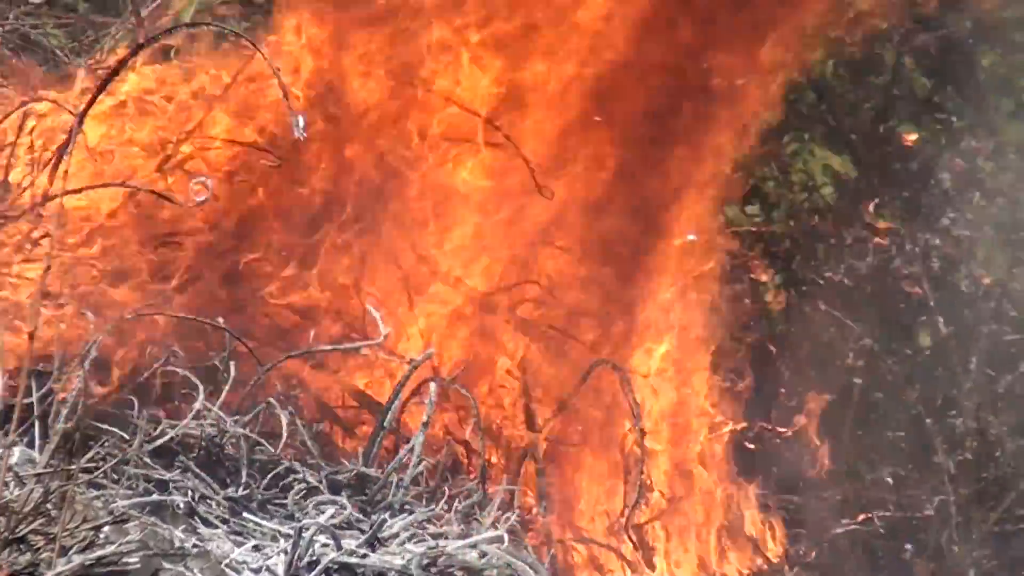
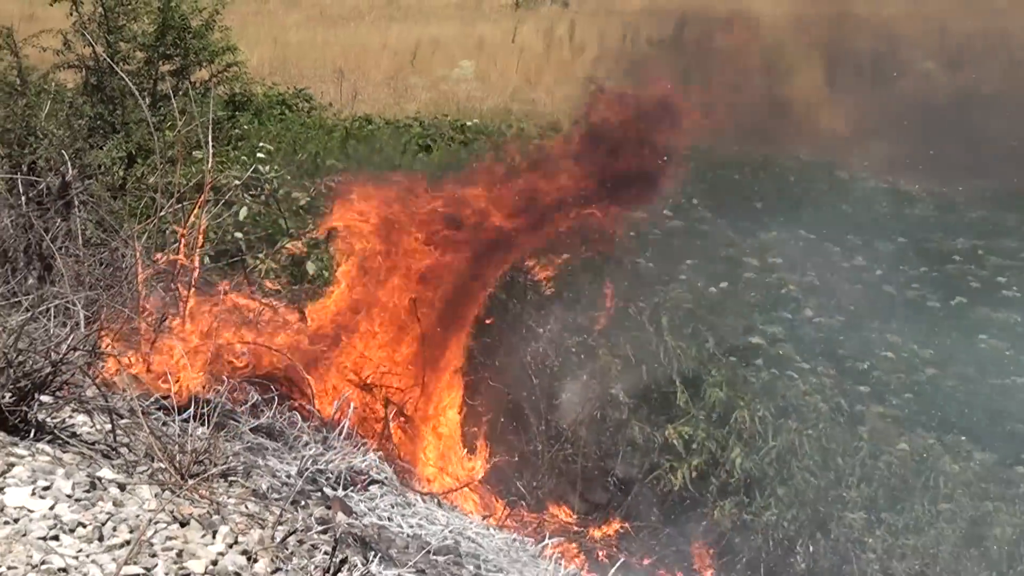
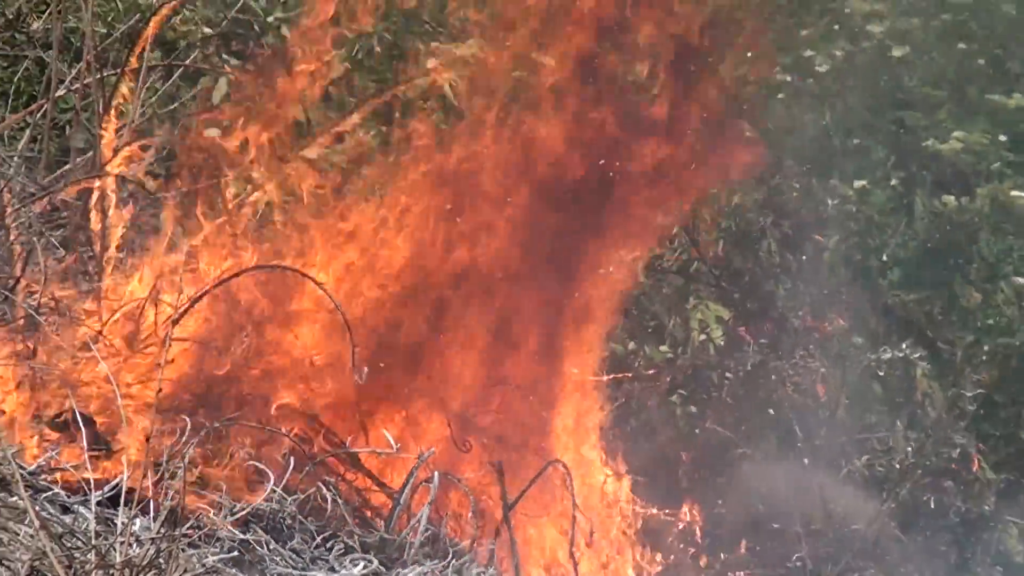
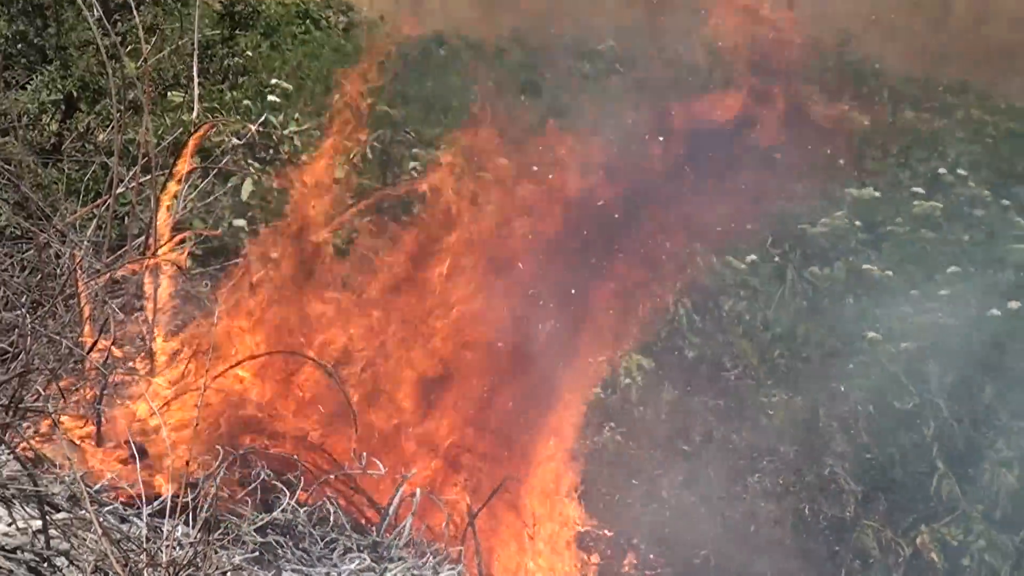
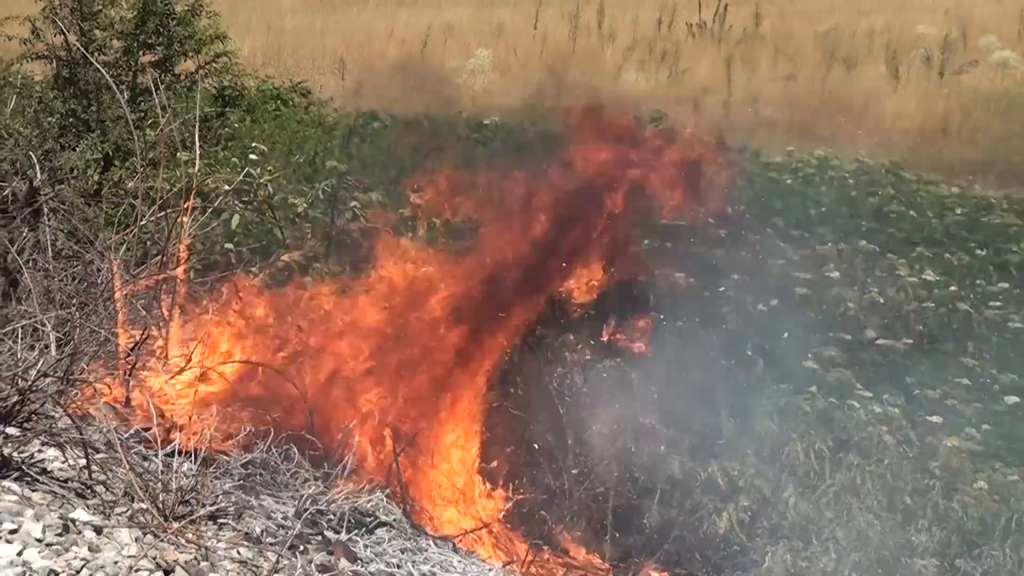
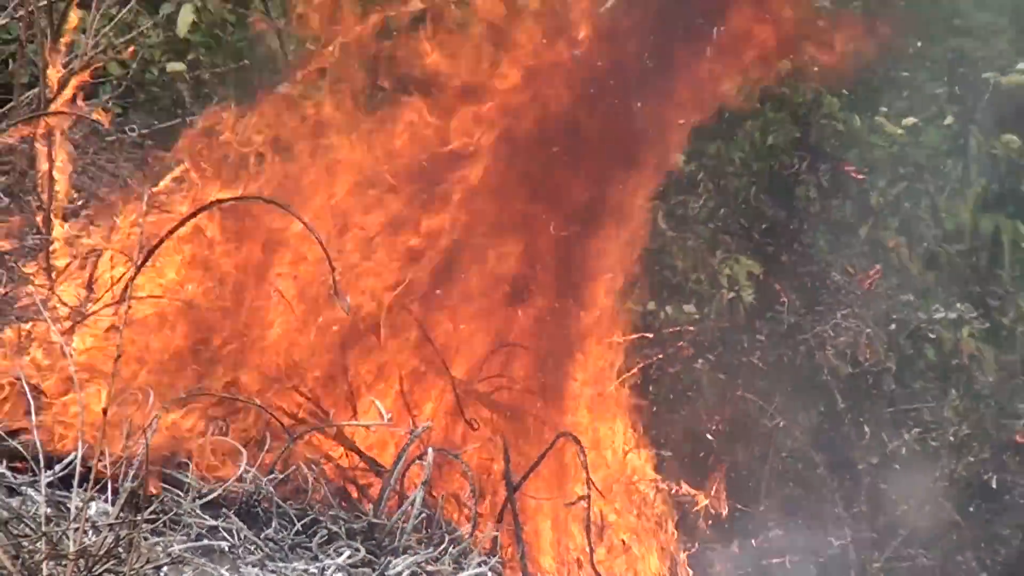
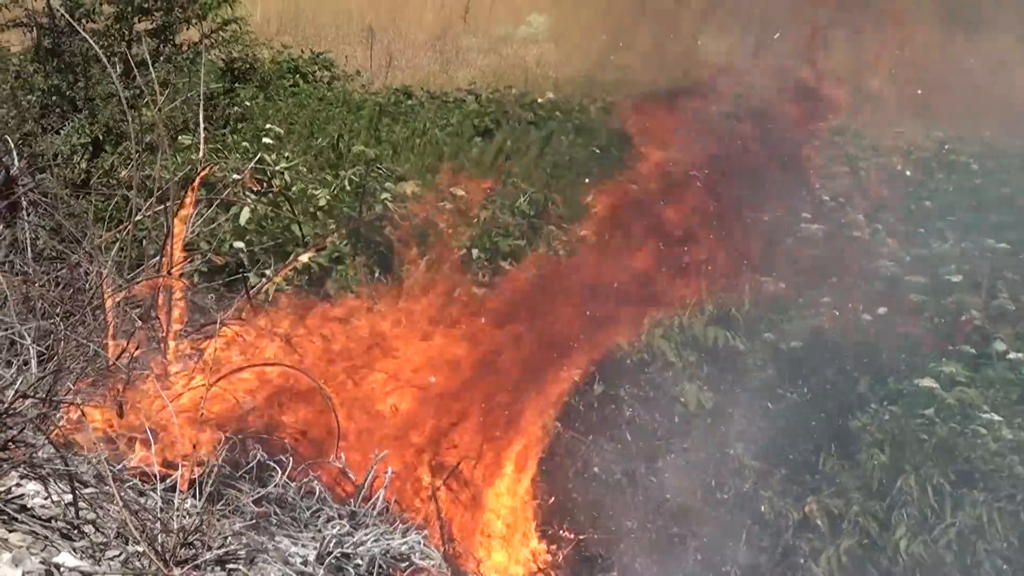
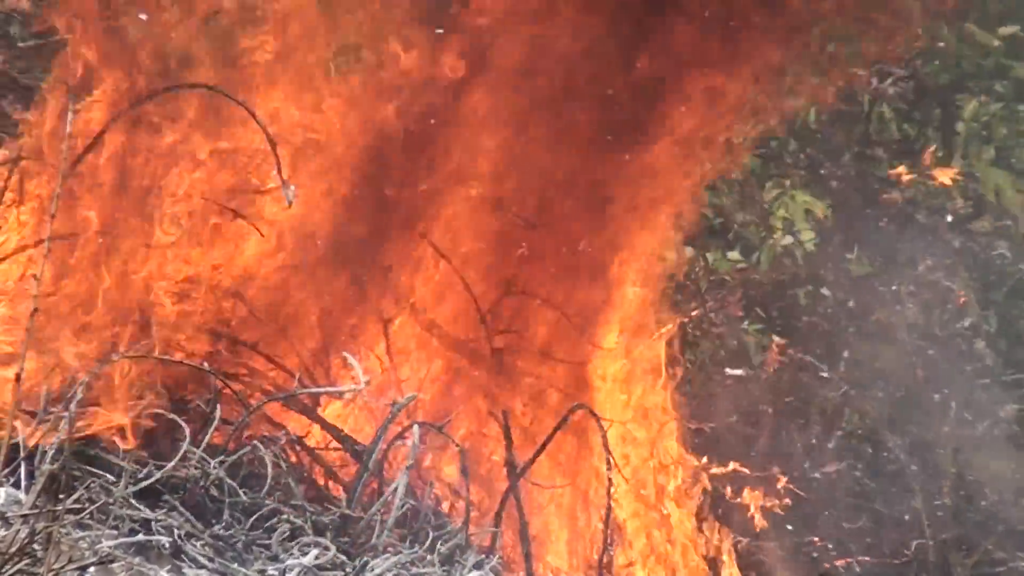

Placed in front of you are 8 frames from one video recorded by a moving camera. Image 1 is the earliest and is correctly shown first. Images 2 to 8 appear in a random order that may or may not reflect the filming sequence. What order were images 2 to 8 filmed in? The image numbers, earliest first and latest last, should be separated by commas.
8, 6, 3, 4, 7, 5, 2
